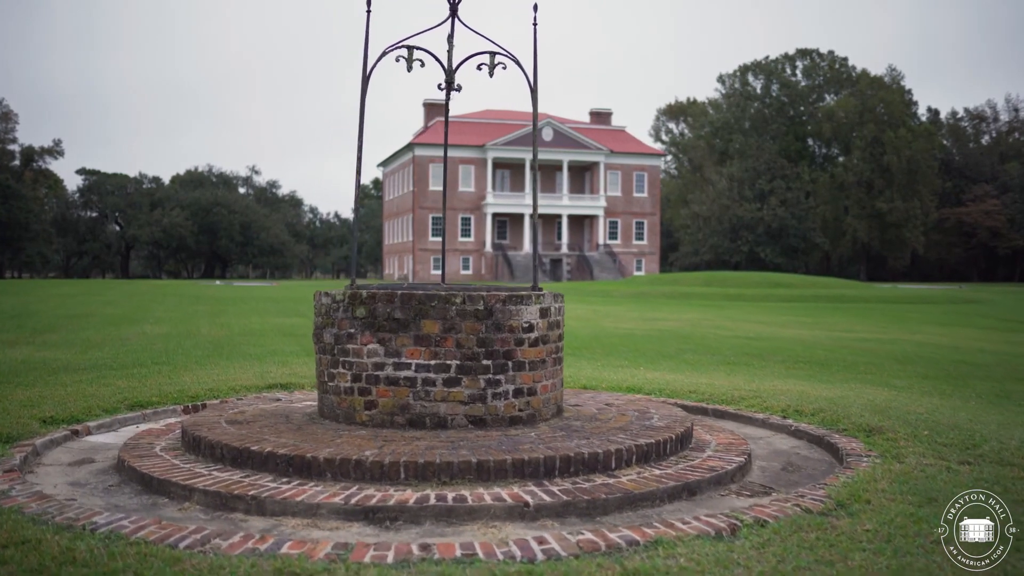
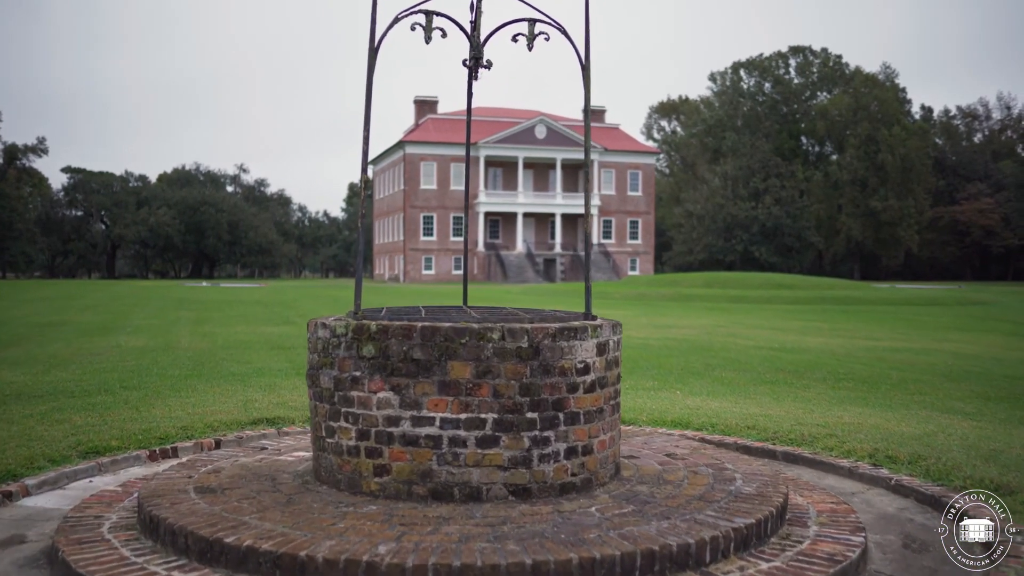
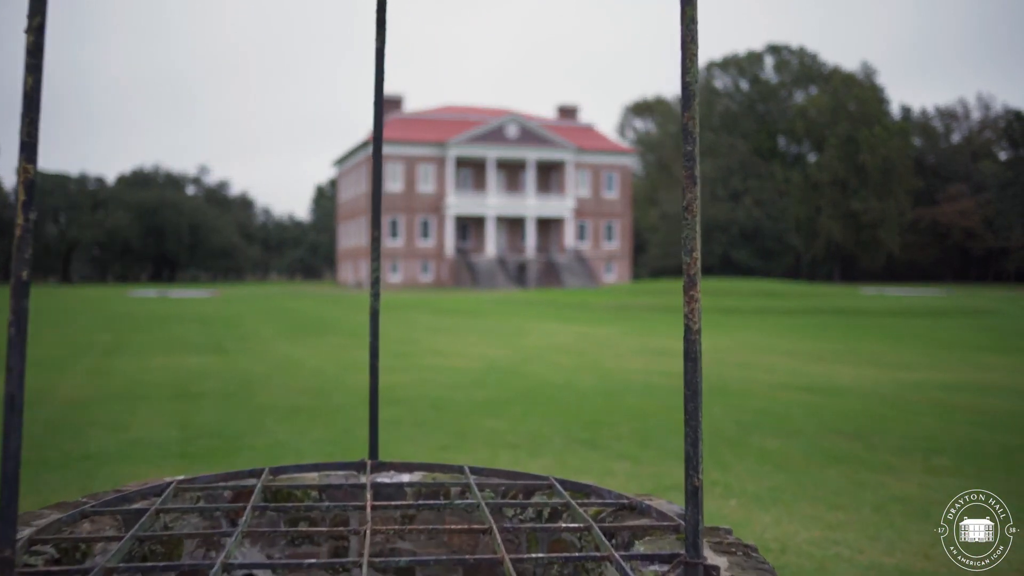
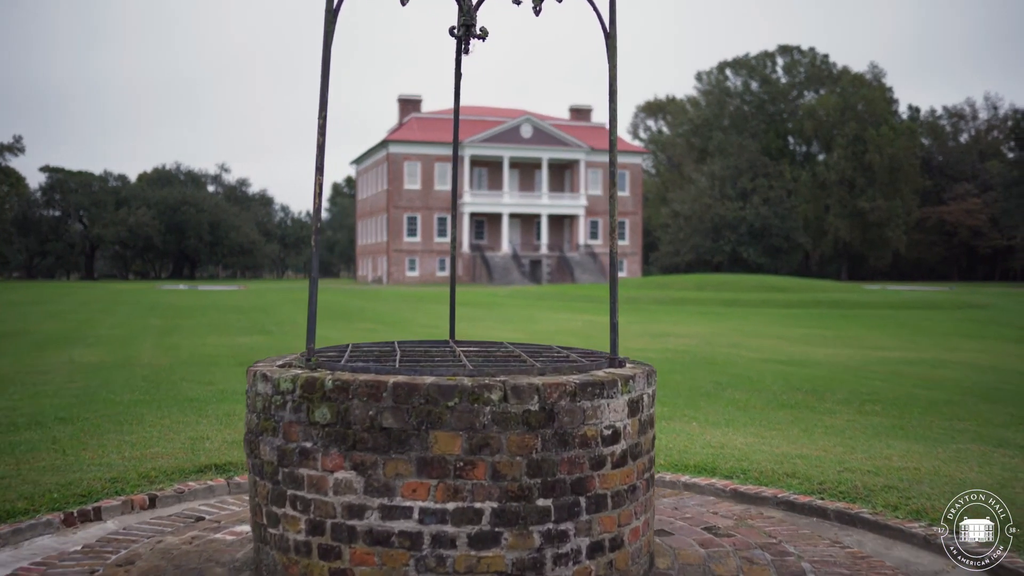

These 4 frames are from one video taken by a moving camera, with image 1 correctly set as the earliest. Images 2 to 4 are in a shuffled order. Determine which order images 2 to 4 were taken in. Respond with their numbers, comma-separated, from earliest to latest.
2, 4, 3
